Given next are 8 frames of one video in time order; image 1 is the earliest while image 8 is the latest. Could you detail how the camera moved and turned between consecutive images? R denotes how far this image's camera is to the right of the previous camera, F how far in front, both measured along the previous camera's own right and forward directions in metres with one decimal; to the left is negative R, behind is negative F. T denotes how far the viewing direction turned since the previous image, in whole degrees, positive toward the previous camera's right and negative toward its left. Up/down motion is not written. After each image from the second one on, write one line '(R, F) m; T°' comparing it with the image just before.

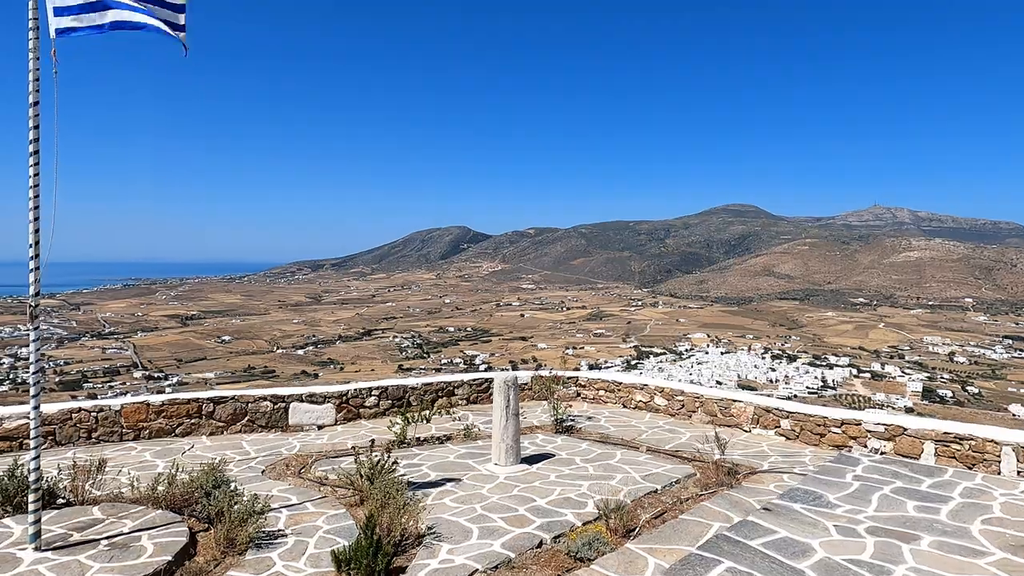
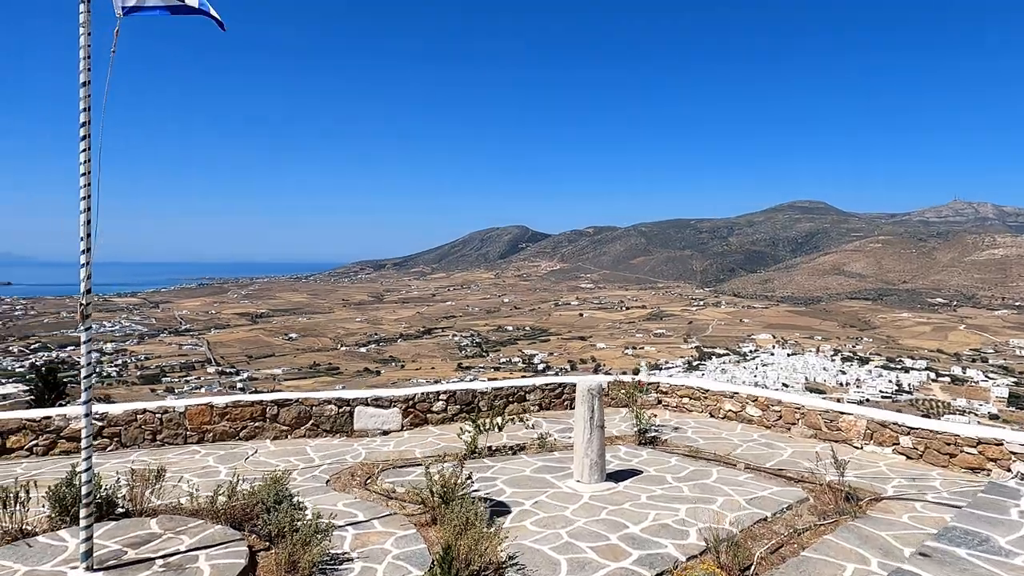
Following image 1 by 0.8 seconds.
(-0.2, +0.5) m; -5°
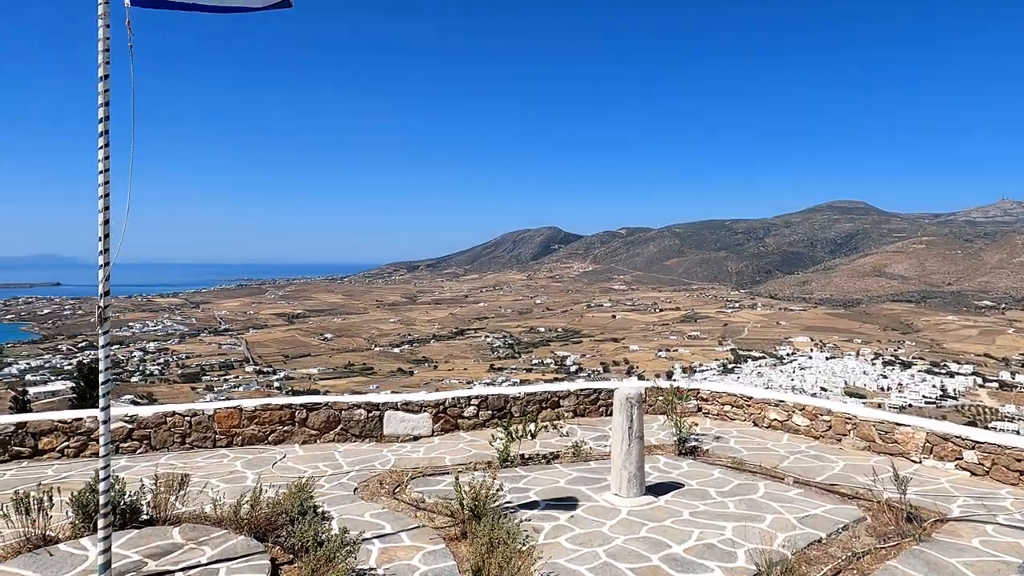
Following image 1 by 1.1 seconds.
(0.0, +0.2) m; -3°
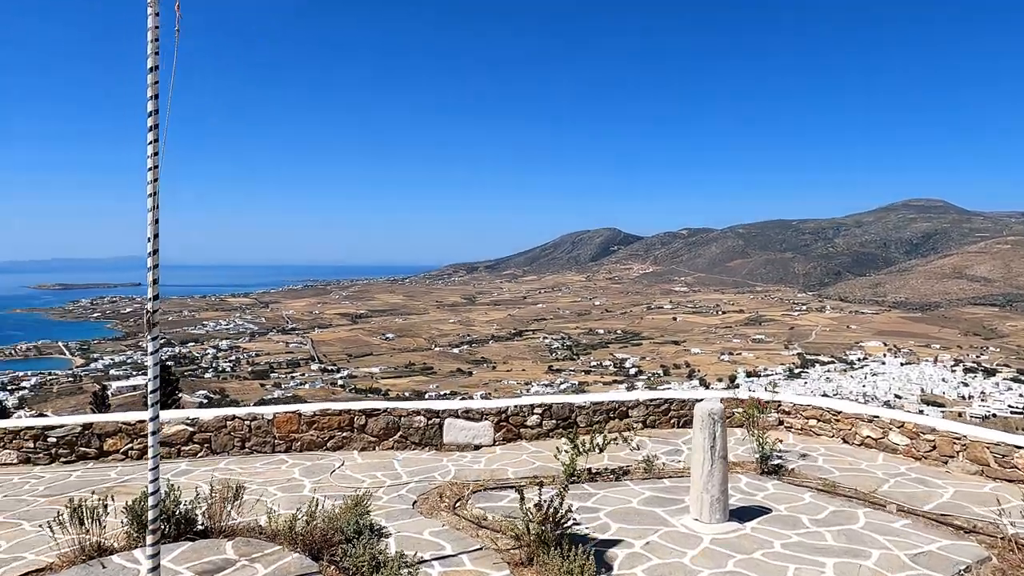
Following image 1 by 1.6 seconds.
(-0.1, +0.3) m; -5°
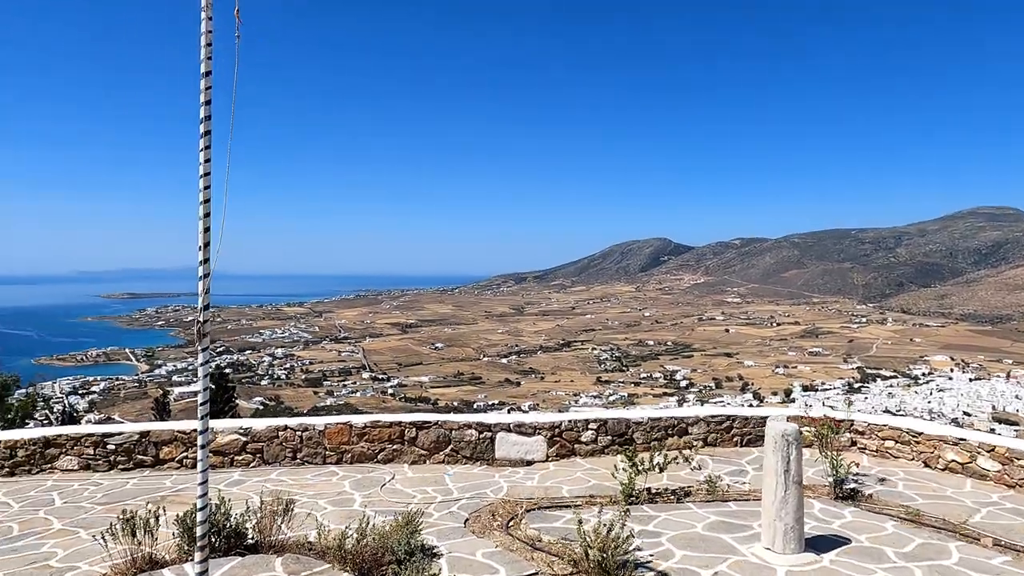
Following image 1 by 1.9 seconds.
(0.0, +0.1) m; -4°
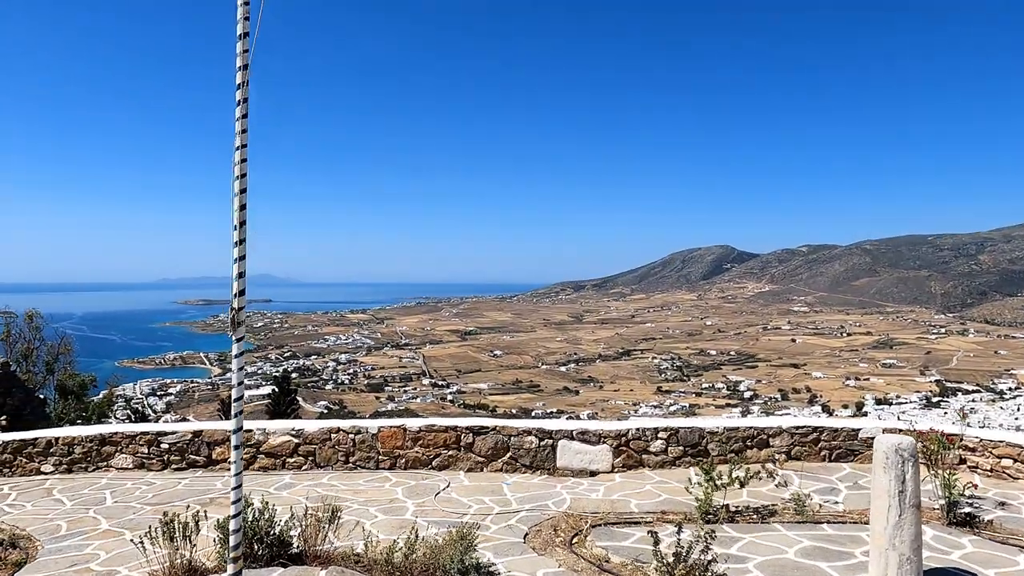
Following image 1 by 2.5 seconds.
(0.0, +0.3) m; -5°
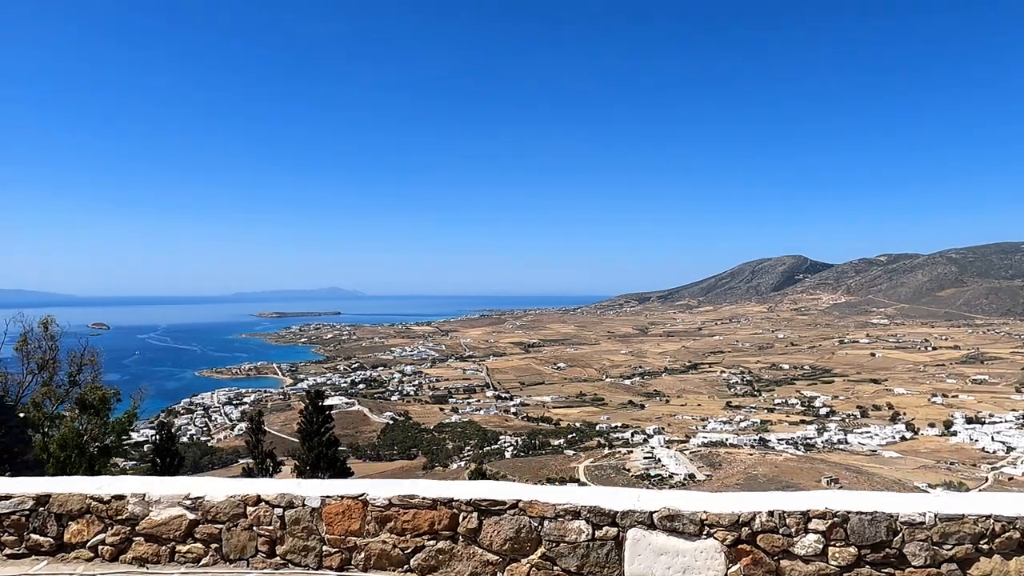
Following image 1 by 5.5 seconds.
(+0.1, +1.9) m; -6°
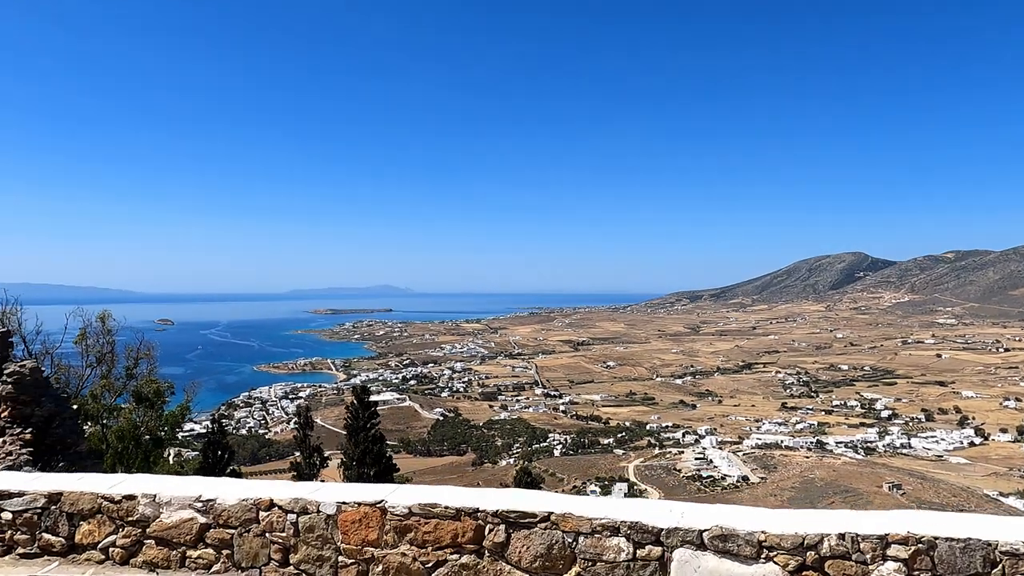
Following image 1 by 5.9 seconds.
(+0.1, +0.3) m; -4°
